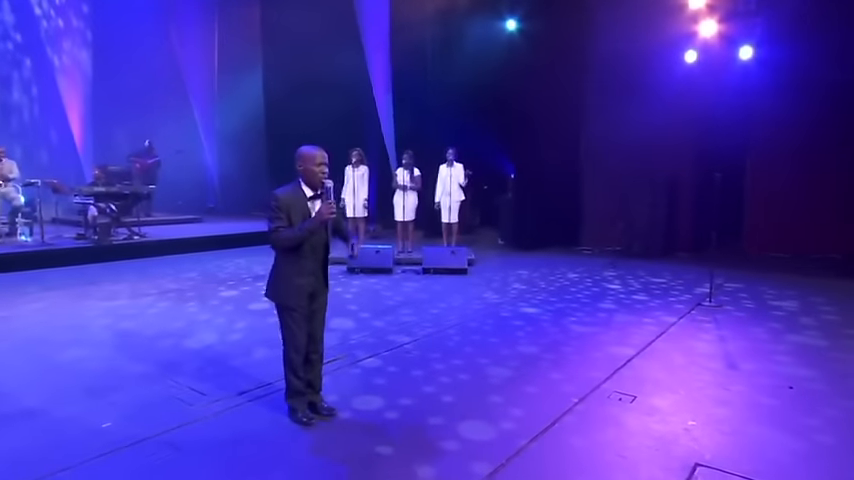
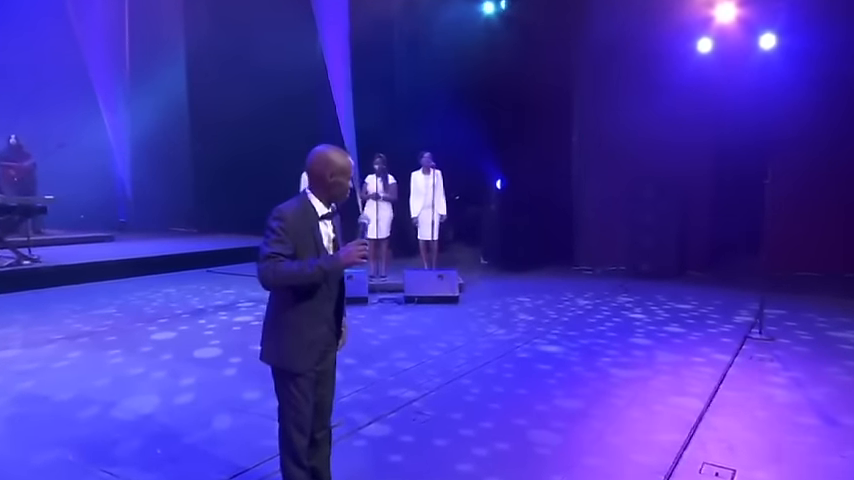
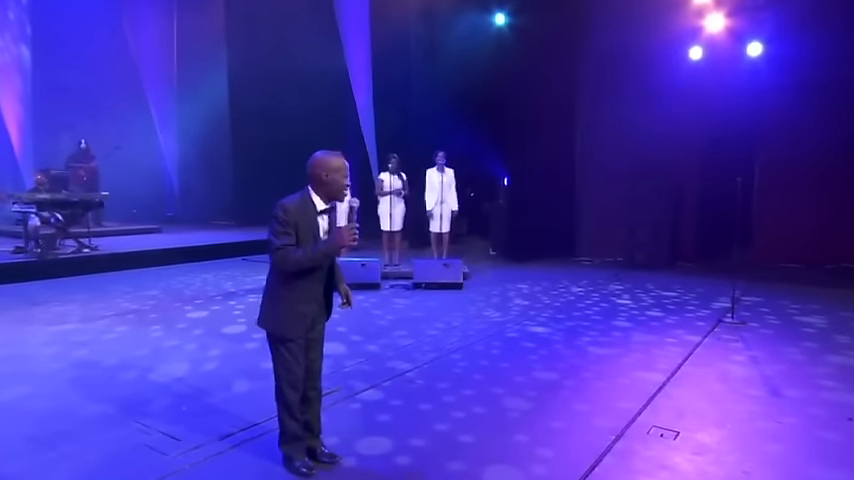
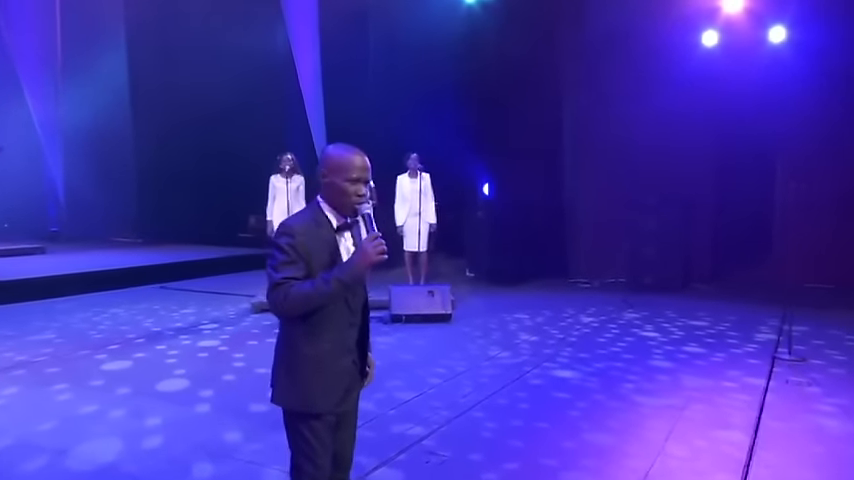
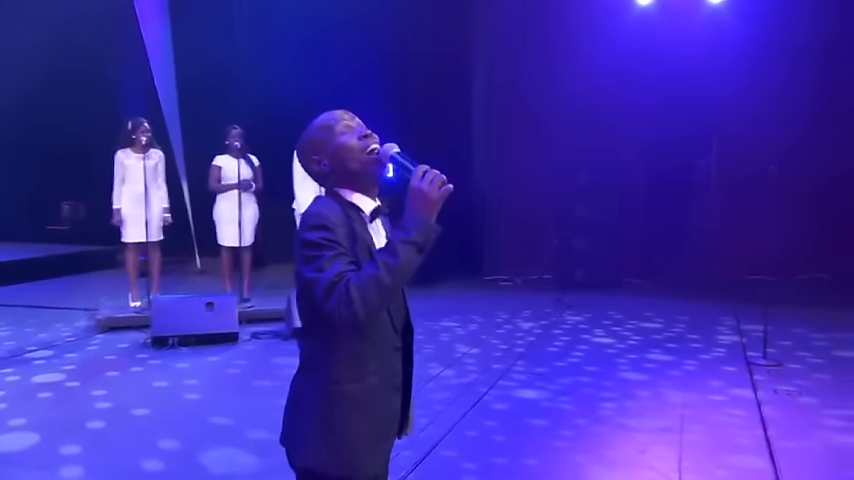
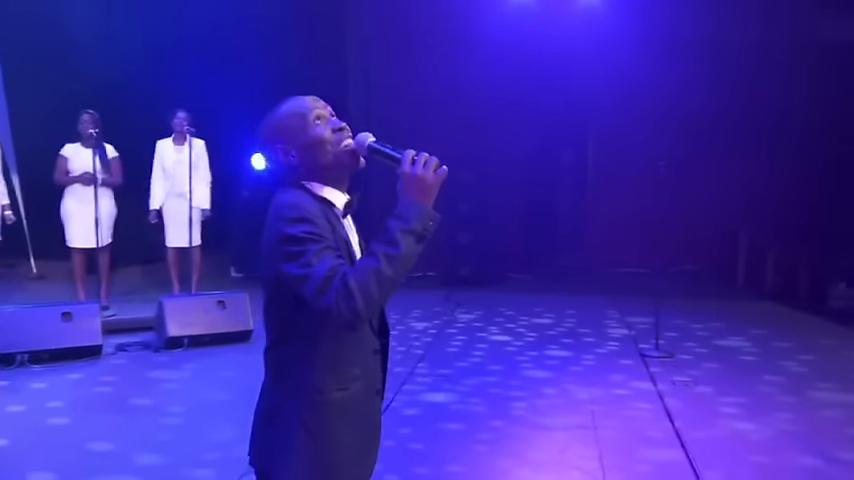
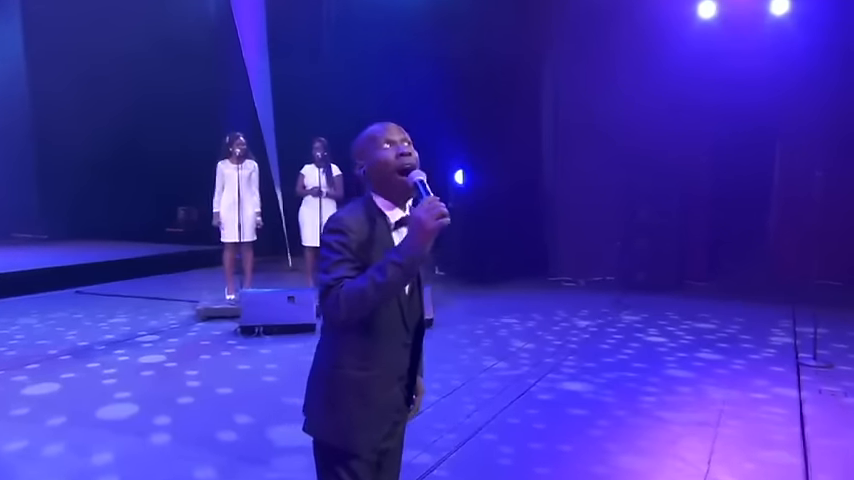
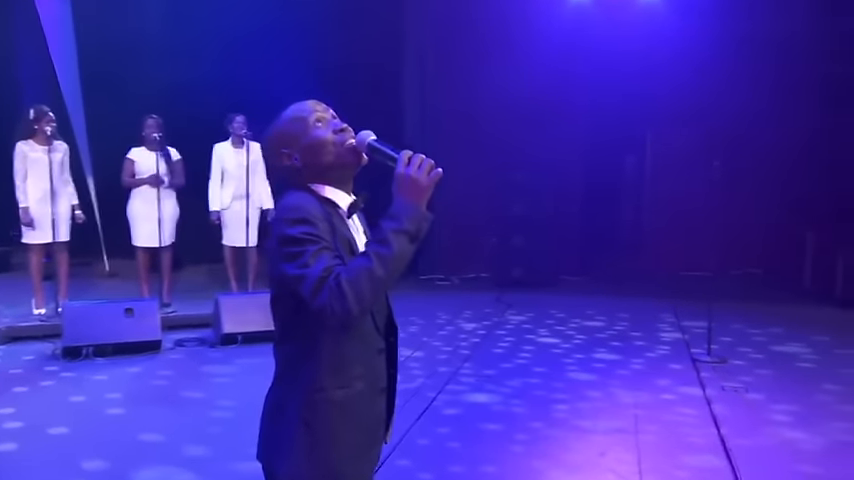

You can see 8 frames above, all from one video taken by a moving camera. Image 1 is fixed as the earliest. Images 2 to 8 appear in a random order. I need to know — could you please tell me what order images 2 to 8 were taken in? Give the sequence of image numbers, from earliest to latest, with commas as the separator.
3, 2, 4, 7, 5, 8, 6
